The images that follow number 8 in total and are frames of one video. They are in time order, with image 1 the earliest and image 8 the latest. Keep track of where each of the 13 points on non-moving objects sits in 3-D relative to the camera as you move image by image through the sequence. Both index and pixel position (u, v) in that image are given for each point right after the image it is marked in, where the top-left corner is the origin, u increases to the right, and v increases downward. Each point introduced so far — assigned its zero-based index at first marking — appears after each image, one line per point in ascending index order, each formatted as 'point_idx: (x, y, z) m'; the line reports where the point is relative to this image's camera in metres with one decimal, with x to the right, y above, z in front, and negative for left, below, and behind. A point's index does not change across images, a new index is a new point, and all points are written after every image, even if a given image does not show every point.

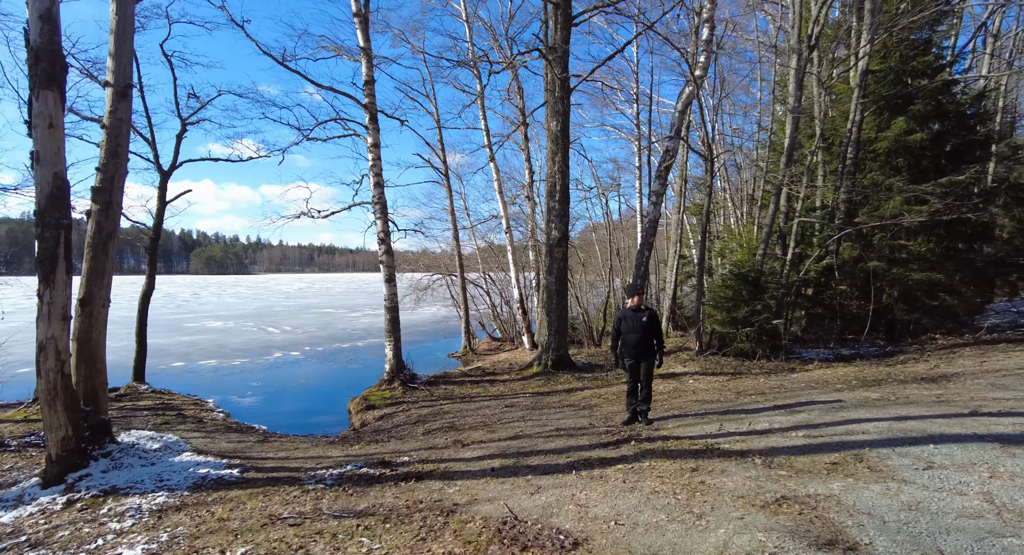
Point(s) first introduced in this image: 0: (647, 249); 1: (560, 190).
0: (+2.8, +0.6, +10.3) m
1: (+1.0, +1.8, +10.4) m
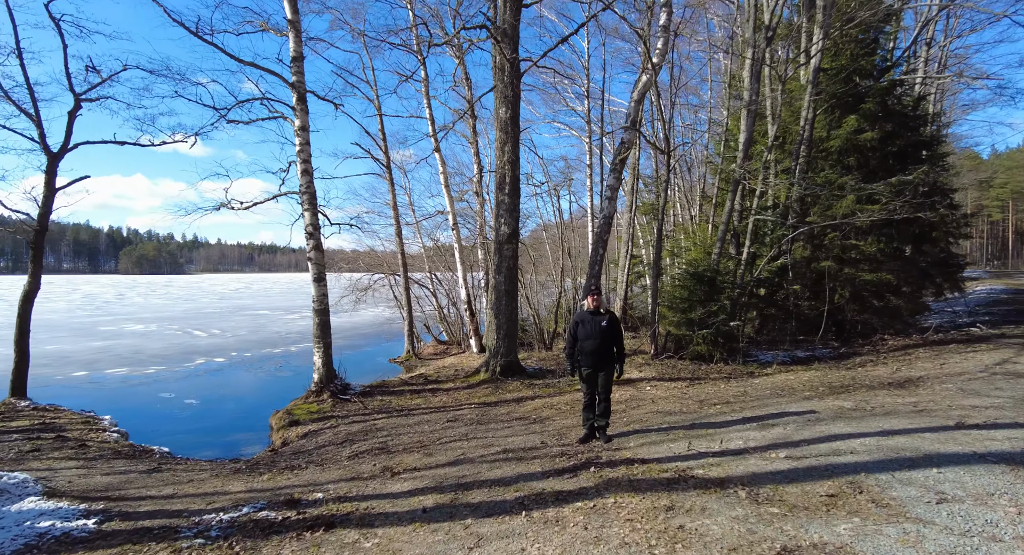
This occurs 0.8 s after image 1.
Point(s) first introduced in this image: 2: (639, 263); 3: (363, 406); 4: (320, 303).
0: (+1.8, +0.6, +9.7) m
1: (-0.1, +1.9, +9.6) m
2: (+4.1, +0.4, +16.0) m
3: (-2.7, -2.3, +9.0) m
4: (-3.7, -0.5, +9.6) m
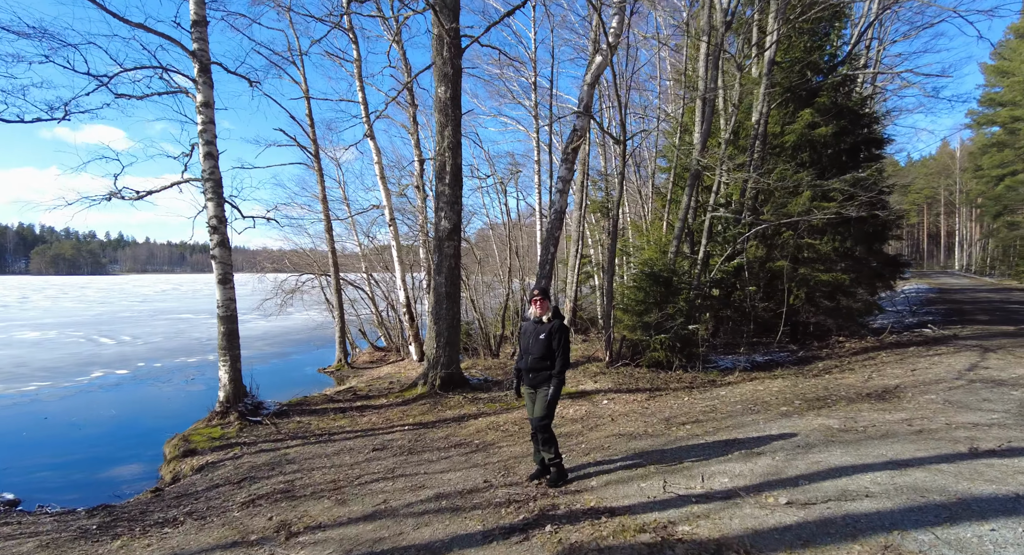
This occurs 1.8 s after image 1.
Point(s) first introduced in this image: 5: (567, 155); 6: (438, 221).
0: (+0.7, +0.6, +8.8) m
1: (-1.1, +1.9, +8.5) m
2: (+2.4, +0.4, +15.3) m
3: (-3.7, -2.3, +7.7) m
4: (-4.7, -0.5, +8.2) m
5: (+1.0, +2.1, +8.6) m
6: (-1.3, +1.0, +8.7) m
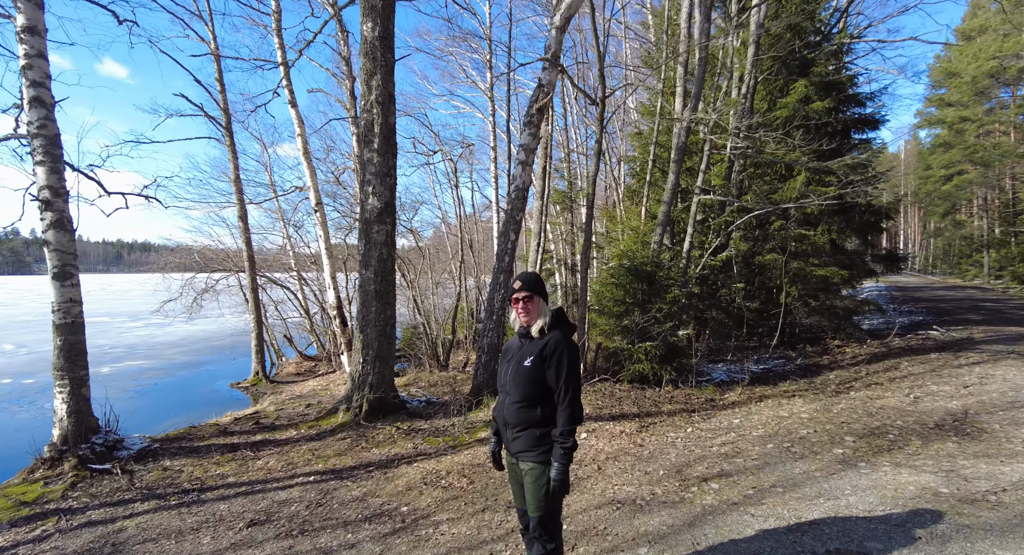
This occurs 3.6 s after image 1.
0: (0.0, +0.7, +7.0) m
1: (-1.8, +1.9, +6.6) m
2: (+1.1, +0.5, +13.7) m
3: (-4.3, -2.3, +5.5) m
4: (-5.4, -0.4, +5.9) m
5: (+0.2, +2.2, +6.9) m
6: (-2.0, +1.1, +6.7) m
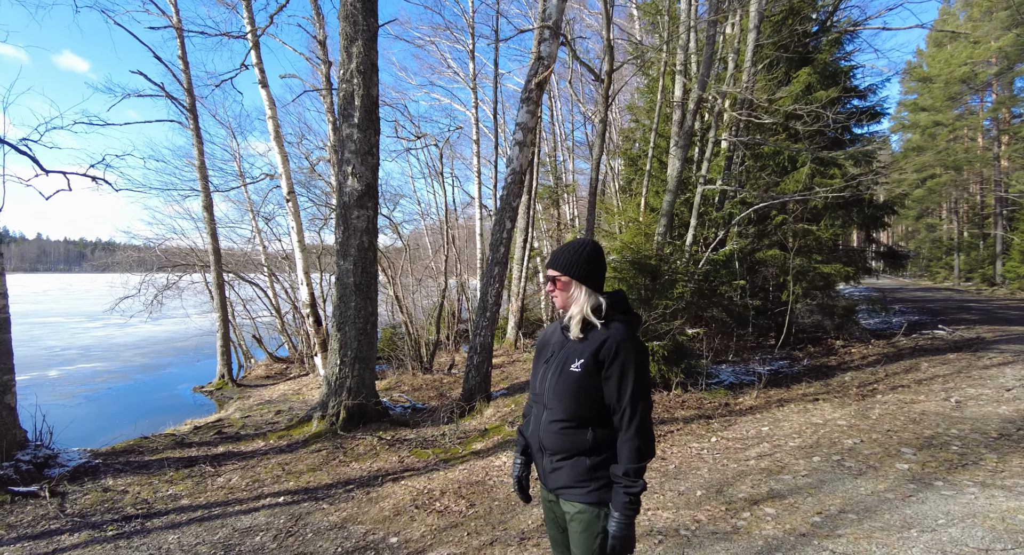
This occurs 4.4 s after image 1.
0: (-0.1, +0.8, +6.4) m
1: (-1.8, +2.0, +5.9) m
2: (+0.7, +0.6, +13.1) m
3: (-4.3, -2.2, +4.7) m
4: (-5.4, -0.3, +5.0) m
5: (+0.2, +2.3, +6.3) m
6: (-2.0, +1.2, +6.0) m
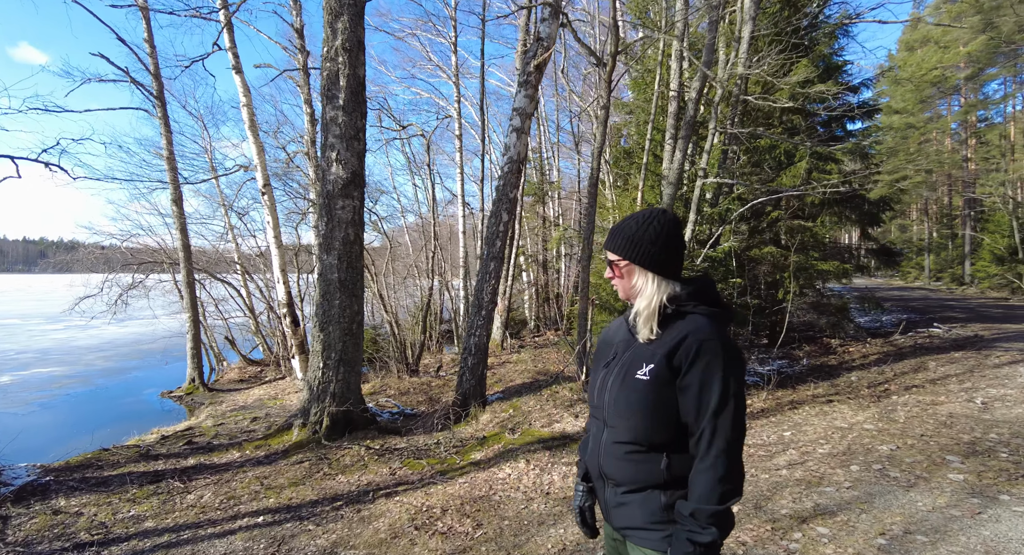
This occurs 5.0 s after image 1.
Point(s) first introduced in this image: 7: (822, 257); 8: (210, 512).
0: (-0.1, +0.8, +6.0) m
1: (-1.8, +2.1, +5.4) m
2: (+0.4, +0.6, +12.7) m
3: (-4.2, -2.1, +4.1) m
4: (-5.3, -0.3, +4.4) m
5: (+0.2, +2.4, +5.9) m
6: (-2.1, +1.2, +5.5) m
7: (+5.5, +0.4, +8.8) m
8: (-2.6, -2.0, +4.2) m
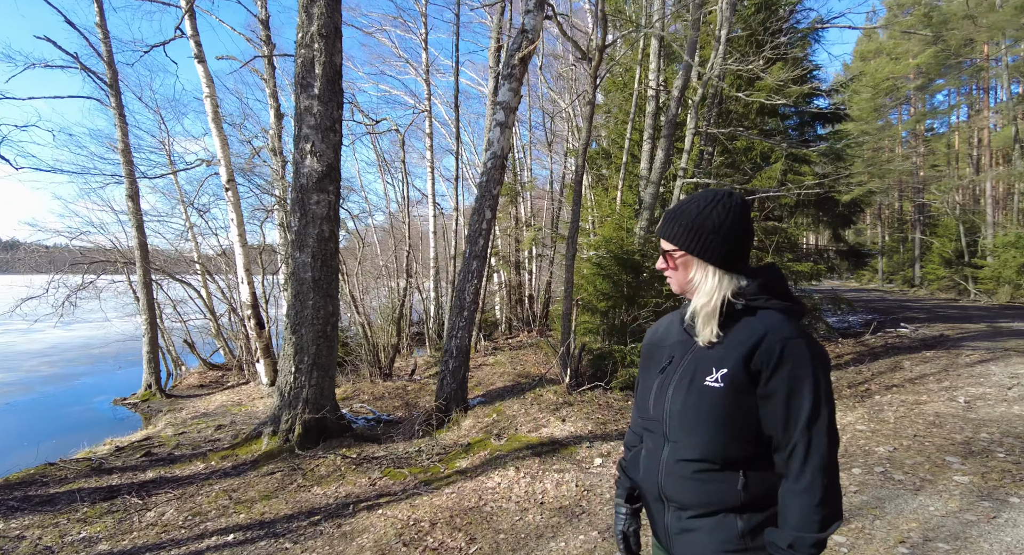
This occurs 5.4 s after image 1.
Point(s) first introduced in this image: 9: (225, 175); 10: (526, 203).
0: (-0.3, +0.8, +5.8) m
1: (-2.0, +2.1, +5.1) m
2: (-0.2, +0.6, +12.5) m
3: (-4.3, -2.1, +3.6) m
4: (-5.4, -0.2, +3.9) m
5: (0.0, +2.4, +5.7) m
6: (-2.2, +1.2, +5.2) m
7: (+5.1, +0.3, +8.9) m
8: (-2.7, -2.0, +3.9) m
9: (-5.8, +2.1, +10.0) m
10: (+0.4, +2.2, +14.7) m
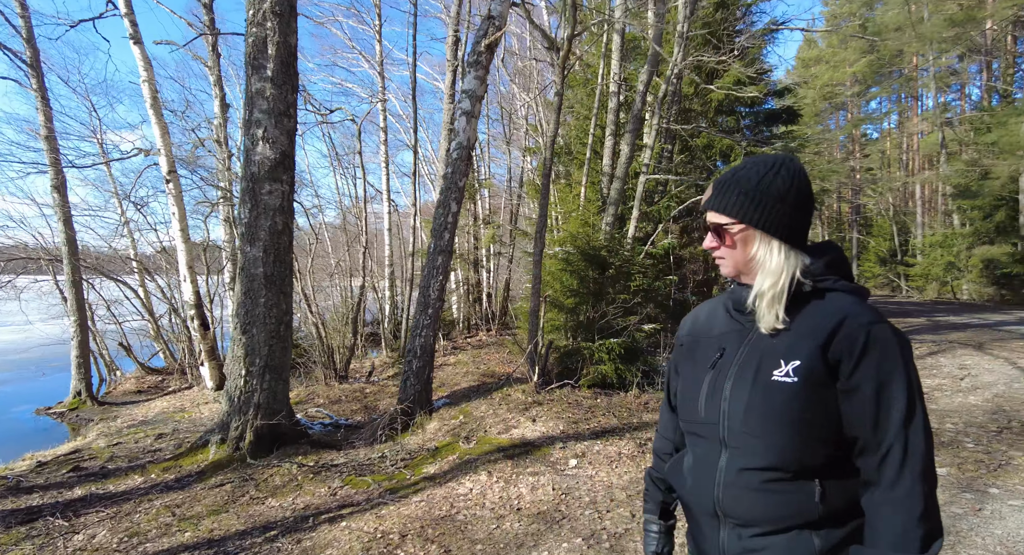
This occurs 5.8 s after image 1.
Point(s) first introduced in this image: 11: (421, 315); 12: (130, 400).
0: (-0.6, +0.9, +5.6) m
1: (-2.3, +2.1, +4.7) m
2: (-1.1, +0.7, +12.3) m
3: (-4.4, -2.1, +3.1) m
4: (-5.6, -0.2, +3.2) m
5: (-0.4, +2.4, +5.5) m
6: (-2.5, +1.3, +4.8) m
7: (+4.5, +0.4, +9.2) m
8: (-2.9, -1.9, +3.5) m
9: (-6.5, +2.1, +9.3) m
10: (-0.7, +2.3, +14.5) m
11: (-1.0, -0.4, +5.6) m
12: (-7.3, -2.3, +9.5) m
